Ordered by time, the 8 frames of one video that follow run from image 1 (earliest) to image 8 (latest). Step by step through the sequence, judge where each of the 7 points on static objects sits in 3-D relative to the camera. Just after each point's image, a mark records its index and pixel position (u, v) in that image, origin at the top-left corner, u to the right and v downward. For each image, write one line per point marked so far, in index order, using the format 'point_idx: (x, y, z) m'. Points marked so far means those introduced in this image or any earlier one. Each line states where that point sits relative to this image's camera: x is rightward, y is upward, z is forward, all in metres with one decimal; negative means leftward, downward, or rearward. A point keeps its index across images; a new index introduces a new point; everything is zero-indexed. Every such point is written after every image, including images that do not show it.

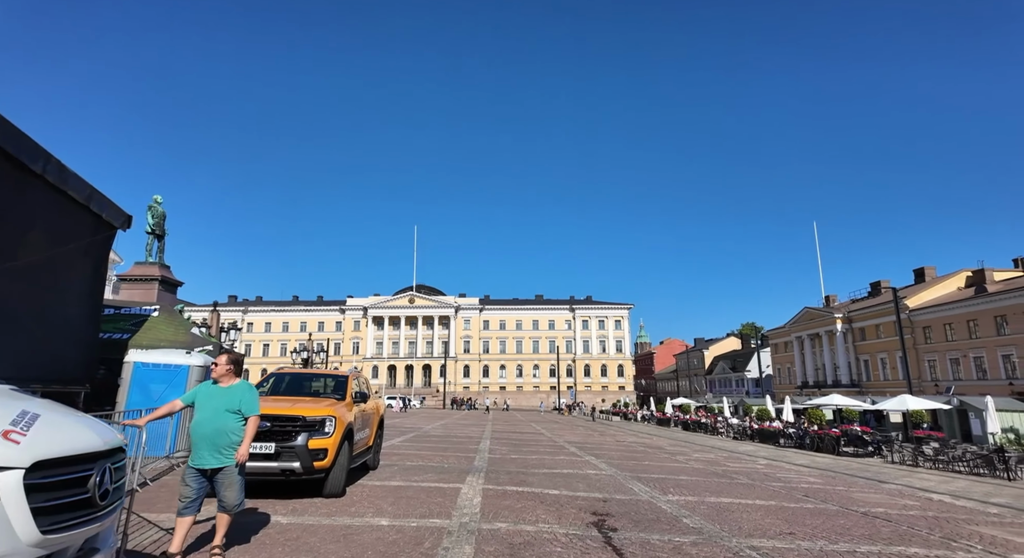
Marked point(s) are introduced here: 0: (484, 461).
0: (-0.7, -4.5, +13.6) m
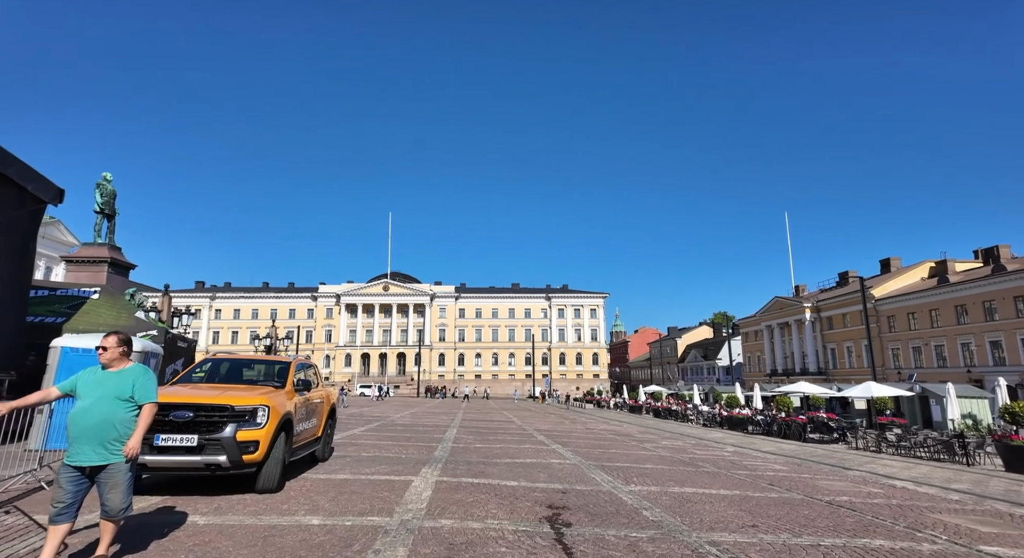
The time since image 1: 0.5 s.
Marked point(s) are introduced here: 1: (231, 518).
0: (-1.6, -4.1, +13.1) m
1: (-2.9, -2.5, +5.7) m
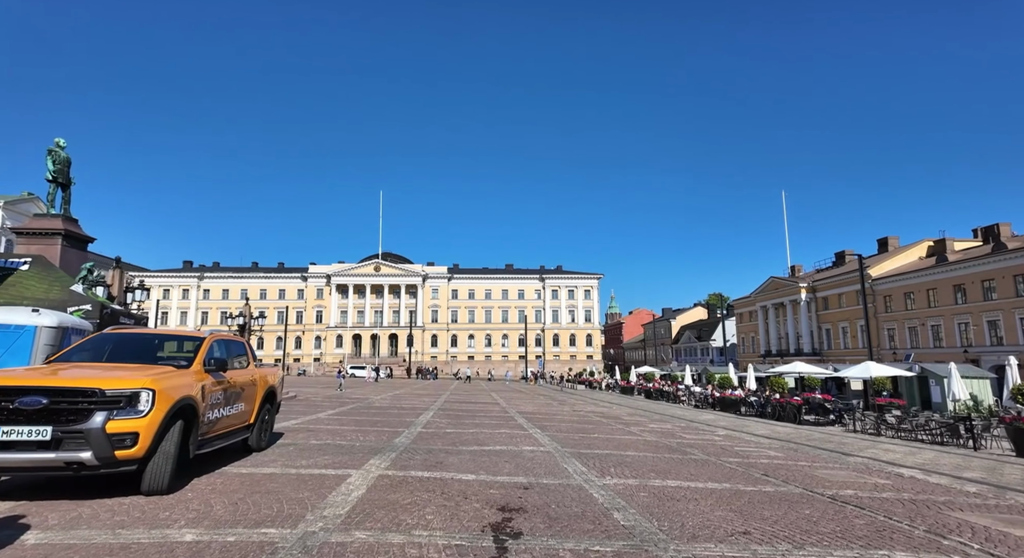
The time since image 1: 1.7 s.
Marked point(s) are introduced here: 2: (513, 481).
0: (-2.3, -3.5, +11.9) m
1: (-3.5, -2.1, +4.5) m
2: (0.0, -2.9, +7.8) m
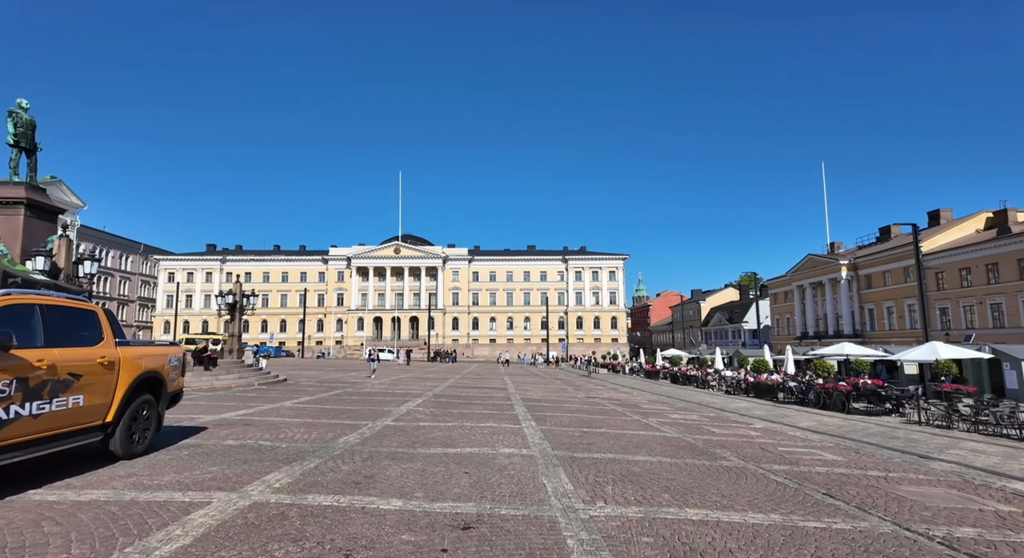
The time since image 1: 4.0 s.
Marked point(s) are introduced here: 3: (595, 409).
0: (-2.6, -2.7, +9.5) m
1: (-4.3, -1.6, +2.1) m
2: (-0.5, -2.2, +5.3) m
3: (+2.8, -4.3, +18.0) m
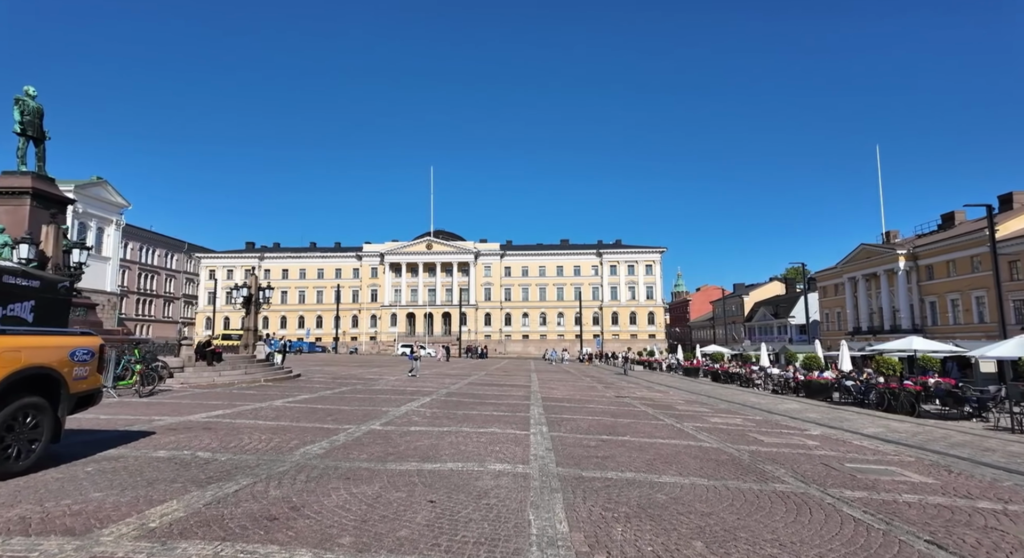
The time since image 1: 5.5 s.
0: (-2.6, -2.4, +8.0) m
1: (-4.8, -1.3, +0.7) m
2: (-0.9, -1.9, +3.6) m
3: (+3.3, -3.8, +16.0) m
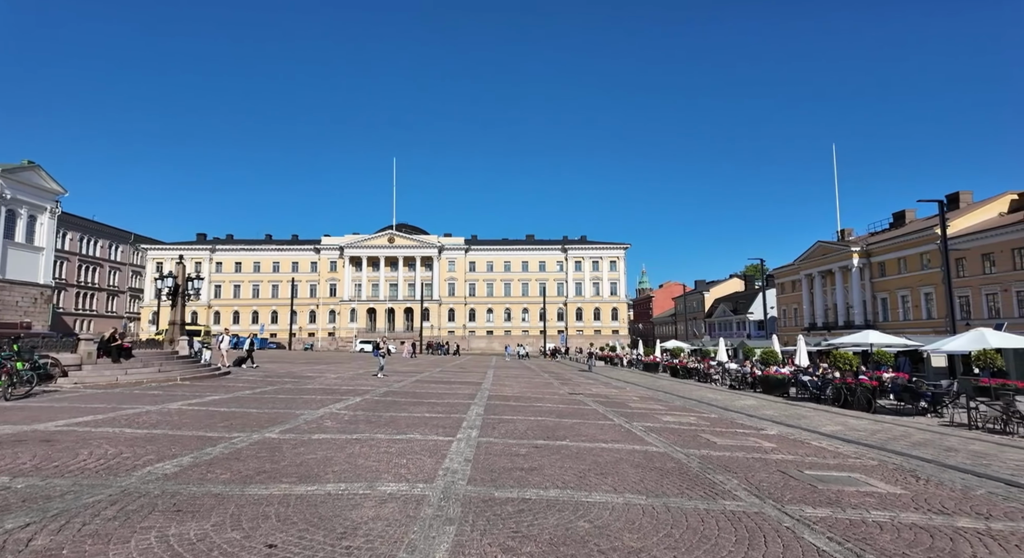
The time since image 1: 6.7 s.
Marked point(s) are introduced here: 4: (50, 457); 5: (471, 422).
0: (-3.7, -2.1, +6.5) m
1: (-5.5, -1.1, -0.9) m
2: (-1.7, -1.7, +2.2) m
3: (+1.7, -3.5, +14.9) m
4: (-5.1, -2.0, +6.2) m
5: (-0.8, -2.9, +11.1) m
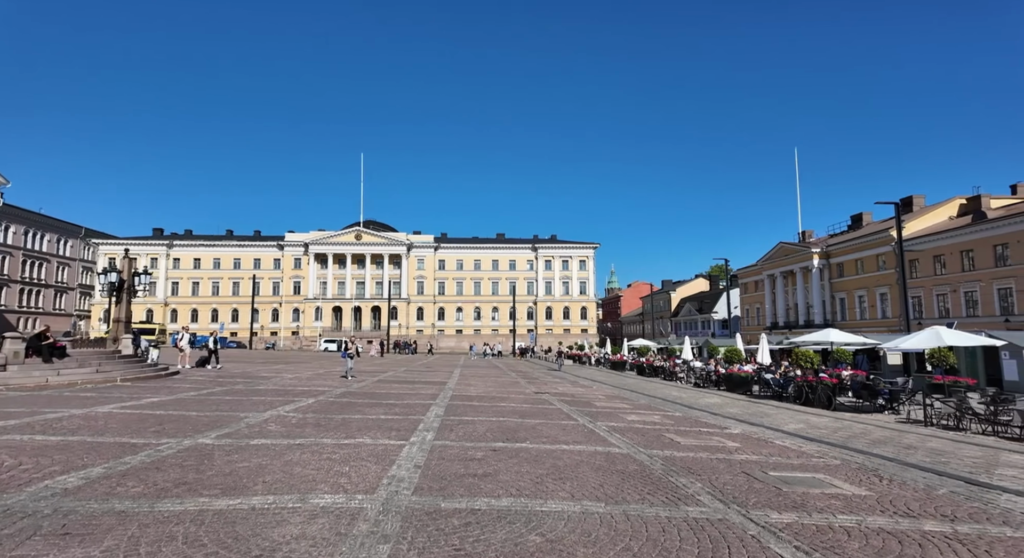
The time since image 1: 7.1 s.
0: (-4.3, -2.0, +5.8) m
1: (-5.6, -1.0, -1.7) m
2: (-2.0, -1.6, +1.7) m
3: (+0.7, -3.5, +14.6) m
4: (-5.6, -1.9, +5.5) m
5: (-1.6, -2.8, +10.6) m
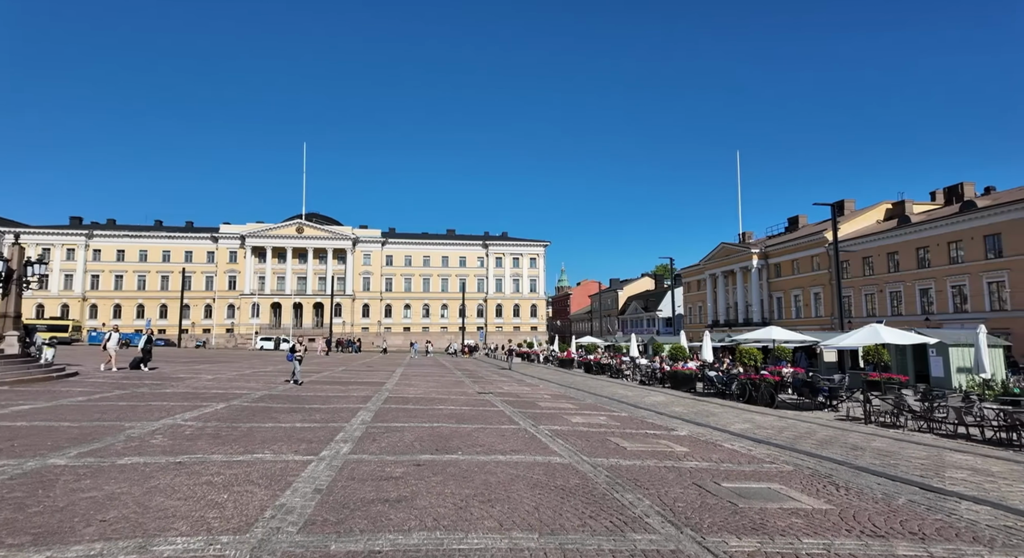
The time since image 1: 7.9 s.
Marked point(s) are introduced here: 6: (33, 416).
0: (-5.0, -1.8, +4.4) m
1: (-5.6, -0.8, -3.1) m
2: (-2.3, -1.5, +0.5) m
3: (-0.9, -3.3, +13.6) m
4: (-6.3, -1.7, +4.0) m
5: (-2.8, -2.6, +9.4) m
6: (-8.2, -2.4, +9.5) m
